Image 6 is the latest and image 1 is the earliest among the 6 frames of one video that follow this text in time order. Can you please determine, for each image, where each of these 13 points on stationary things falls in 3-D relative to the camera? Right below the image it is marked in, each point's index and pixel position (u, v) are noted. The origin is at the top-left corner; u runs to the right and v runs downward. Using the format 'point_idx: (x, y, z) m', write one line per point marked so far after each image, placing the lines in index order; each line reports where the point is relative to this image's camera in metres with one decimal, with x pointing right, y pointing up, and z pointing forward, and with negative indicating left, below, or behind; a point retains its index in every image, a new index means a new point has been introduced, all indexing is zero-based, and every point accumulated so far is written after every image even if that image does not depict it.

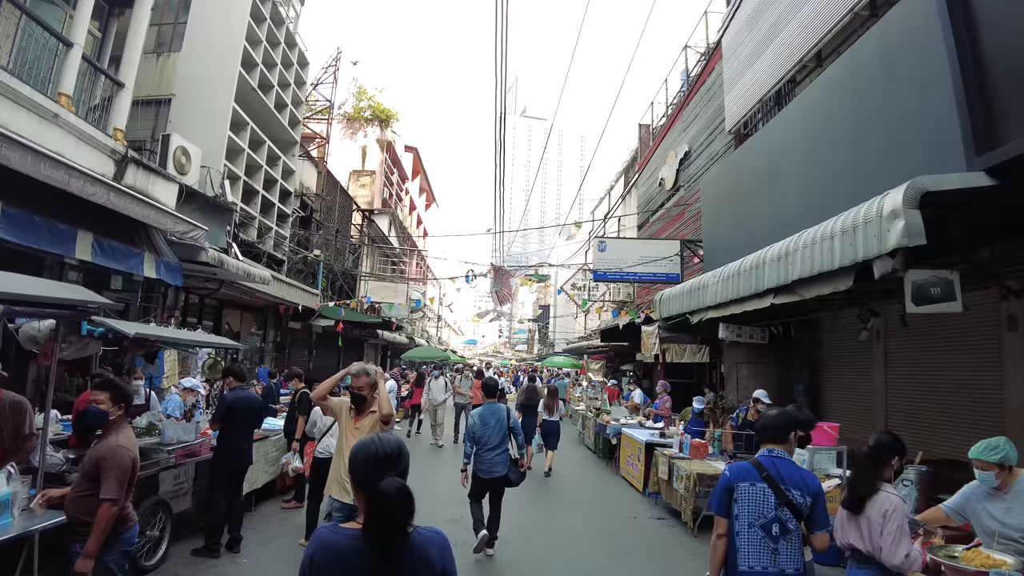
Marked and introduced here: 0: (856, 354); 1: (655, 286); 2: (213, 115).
0: (+5.0, -1.0, +8.3) m
1: (+4.3, +0.1, +16.5) m
2: (-5.7, +3.3, +10.5) m
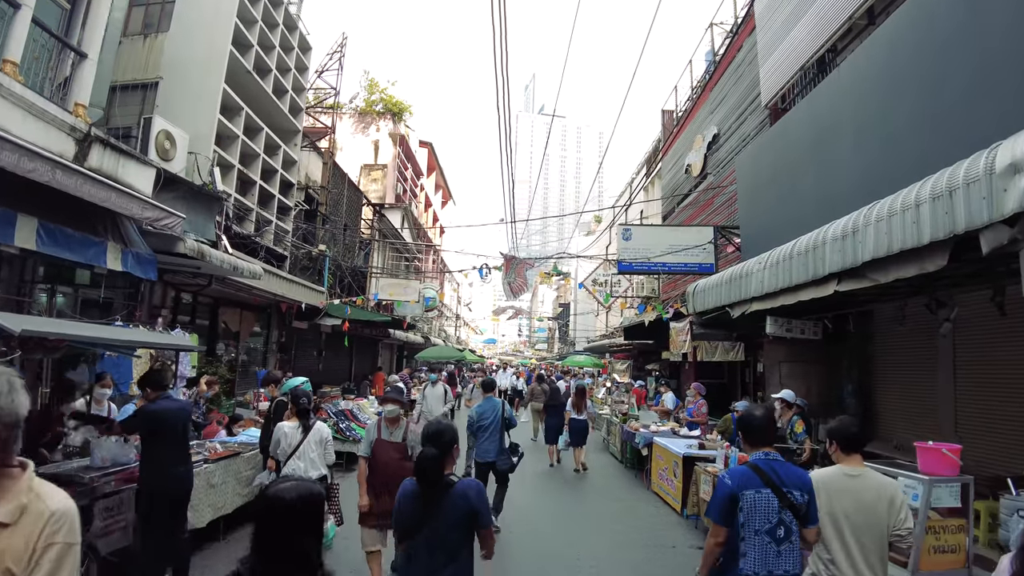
0: (+5.2, -0.8, +7.1) m
1: (+4.8, +0.3, +15.4) m
2: (-5.4, +3.3, +9.7) m
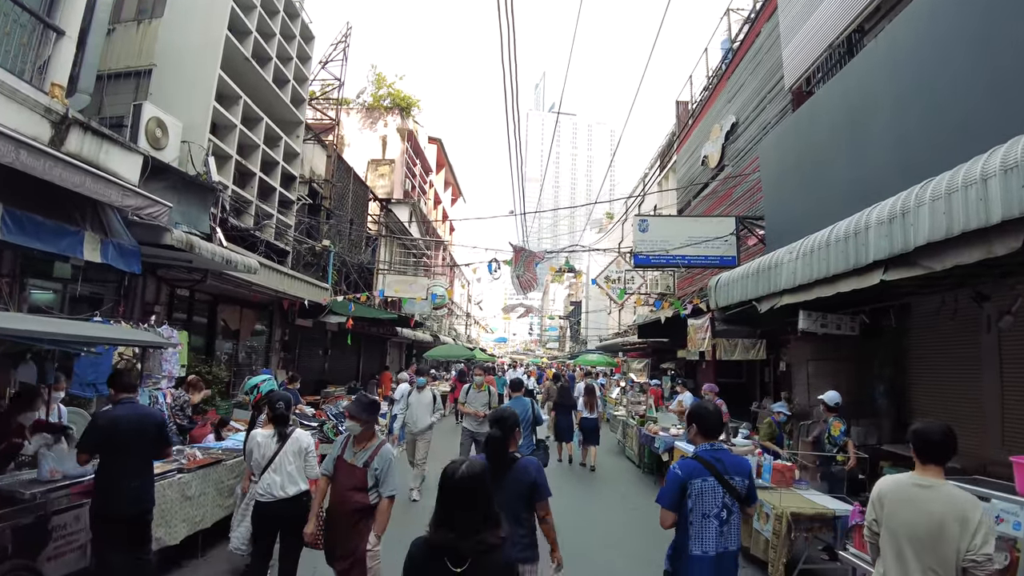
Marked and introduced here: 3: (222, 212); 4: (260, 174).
0: (+5.3, -0.7, +6.5) m
1: (+5.1, +0.4, +14.7) m
2: (-5.3, +3.4, +9.3) m
3: (-4.9, +1.3, +9.3) m
4: (-5.0, +2.3, +10.9) m
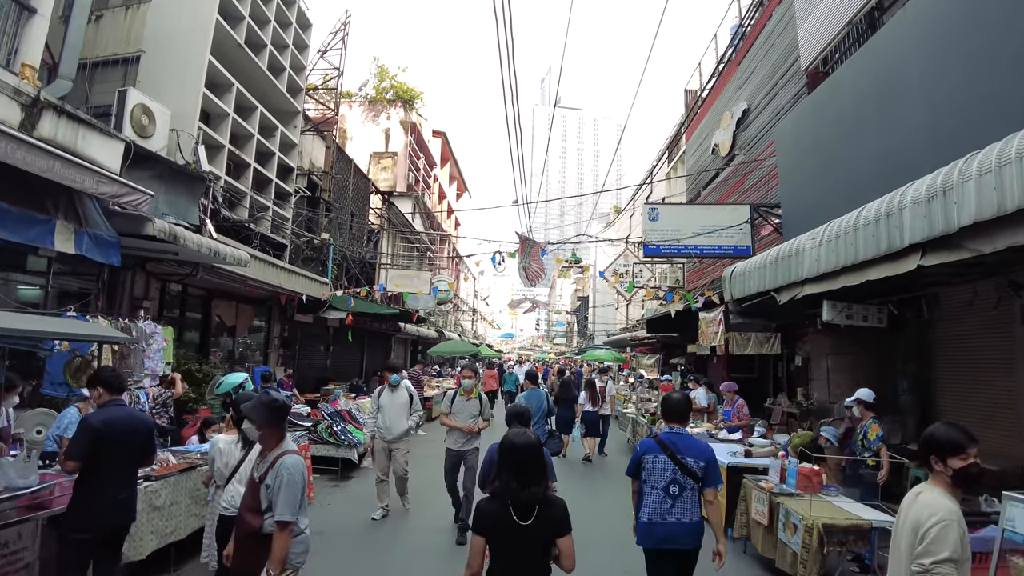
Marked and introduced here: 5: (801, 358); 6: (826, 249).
0: (+5.4, -0.6, +6.0) m
1: (+5.2, +0.6, +14.3) m
2: (-5.2, +3.5, +8.9) m
3: (-4.8, +1.4, +8.9) m
4: (-4.9, +2.4, +10.6) m
5: (+5.5, -1.3, +10.5) m
6: (+3.3, +0.4, +5.7) m
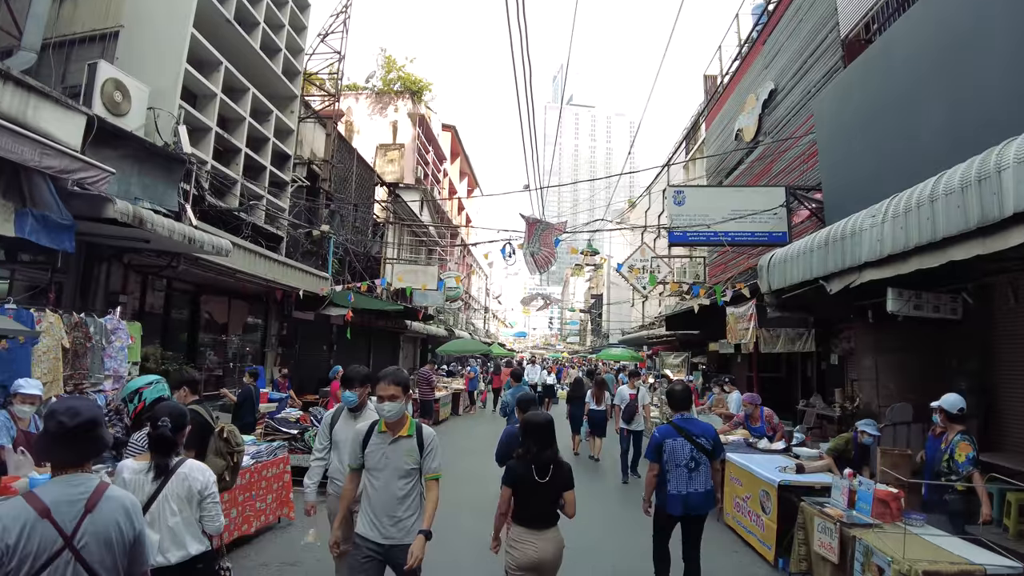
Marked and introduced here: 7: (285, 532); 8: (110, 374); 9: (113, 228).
0: (+5.4, -0.4, +5.1) m
1: (+5.5, +0.7, +13.3) m
2: (-5.1, +3.6, +8.2) m
3: (-4.7, +1.5, +8.2) m
4: (-4.8, +2.5, +9.9) m
5: (+5.7, -1.2, +9.6) m
6: (+3.3, +0.5, +4.9) m
7: (-2.0, -2.2, +4.9) m
8: (-4.0, -0.8, +5.4) m
9: (-4.3, +0.6, +6.0) m
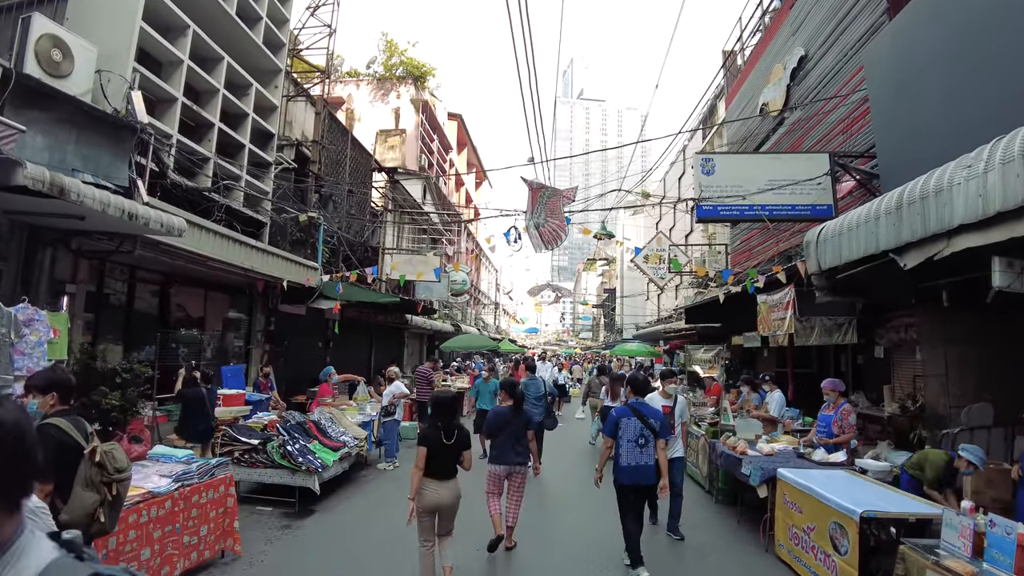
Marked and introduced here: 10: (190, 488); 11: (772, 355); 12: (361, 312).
0: (+5.4, -0.2, +3.9) m
1: (+5.6, +1.0, +12.1) m
2: (-5.1, +3.7, +7.3) m
3: (-4.7, +1.6, +7.3) m
4: (-4.7, +2.6, +8.9) m
5: (+5.8, -0.9, +8.4) m
6: (+3.3, +0.8, +3.7) m
7: (-2.0, -2.0, +3.9) m
8: (-4.0, -0.7, +4.5) m
9: (-4.3, +0.8, +5.0) m
10: (-2.3, -1.4, +3.9) m
11: (+6.1, -1.6, +13.0) m
12: (-3.7, -0.6, +13.5) m
